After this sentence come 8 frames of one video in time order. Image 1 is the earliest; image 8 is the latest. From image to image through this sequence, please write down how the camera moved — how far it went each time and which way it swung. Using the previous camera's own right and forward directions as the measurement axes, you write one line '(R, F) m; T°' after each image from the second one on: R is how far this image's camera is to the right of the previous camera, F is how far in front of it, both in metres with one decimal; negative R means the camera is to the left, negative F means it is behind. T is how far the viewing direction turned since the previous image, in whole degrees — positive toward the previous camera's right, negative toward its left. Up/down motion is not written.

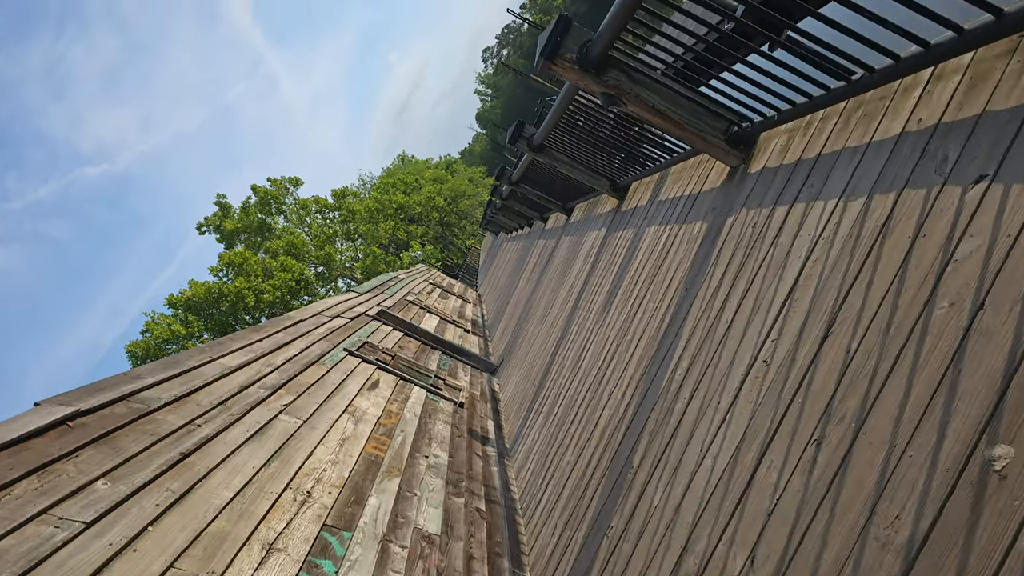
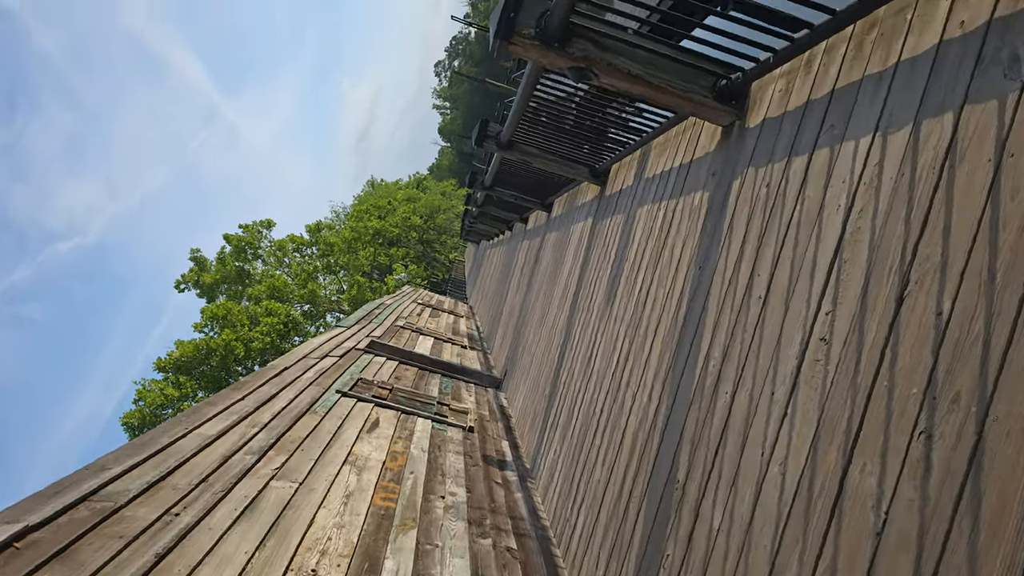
(0.0, +0.3) m; +1°
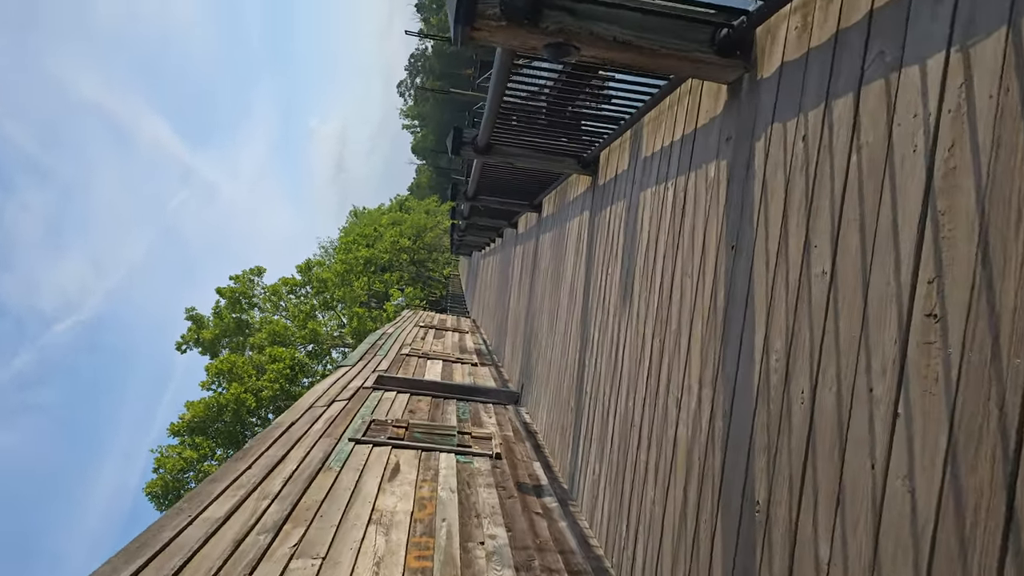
(0.0, +0.3) m; 0°
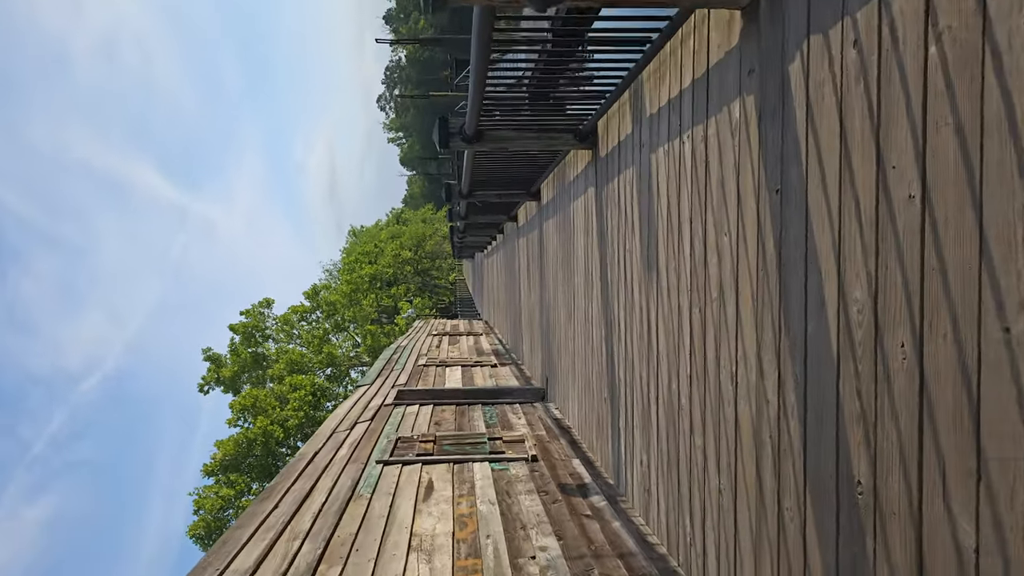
(0.0, +0.3) m; -1°
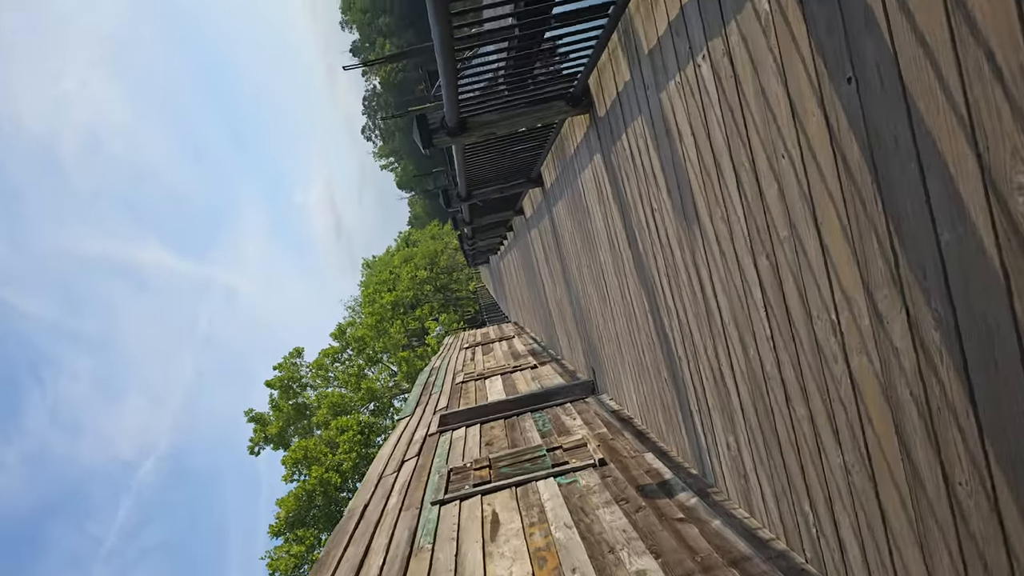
(0.0, +0.4) m; -2°
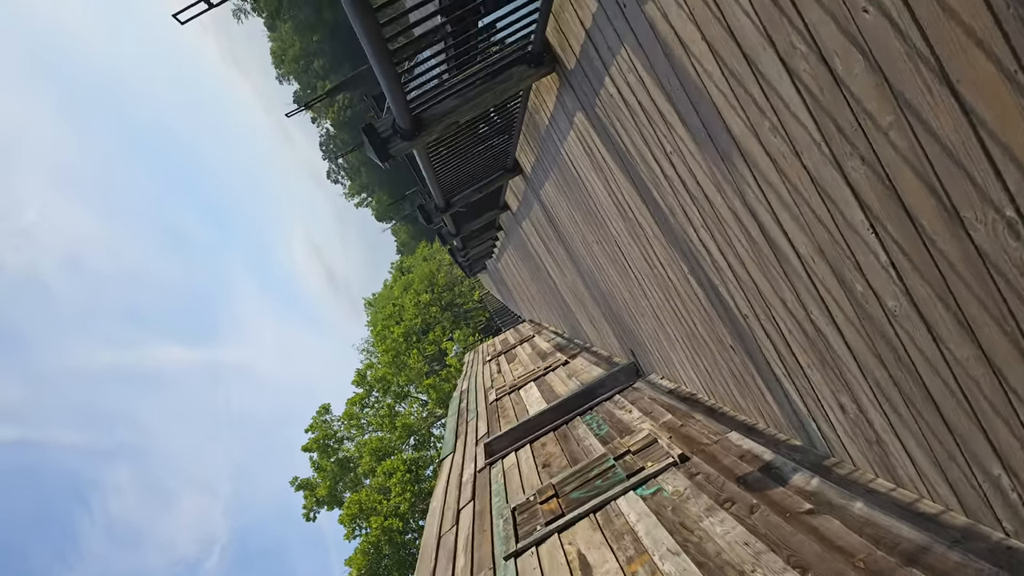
(0.0, +0.5) m; 0°
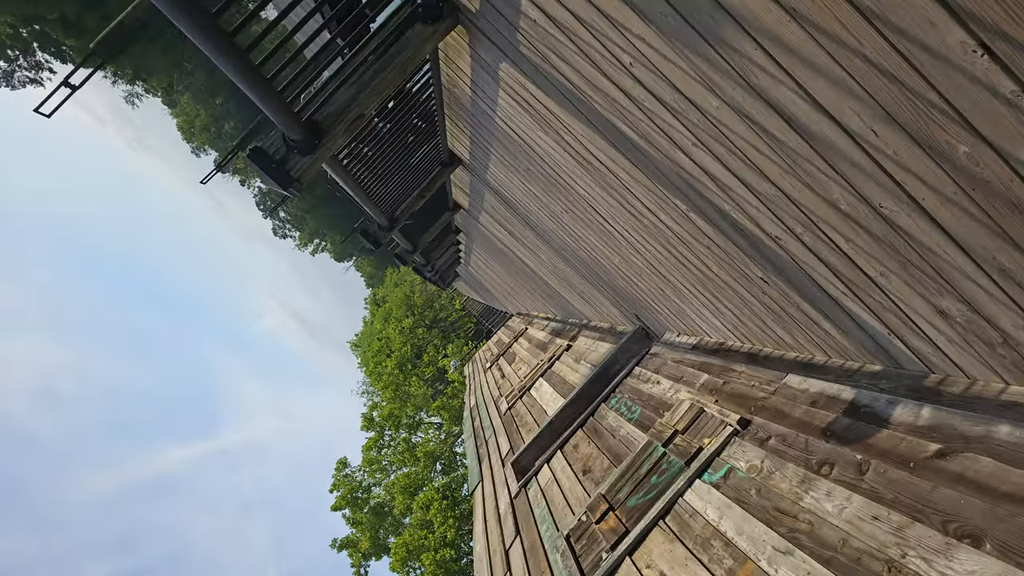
(0.0, +0.5) m; +2°
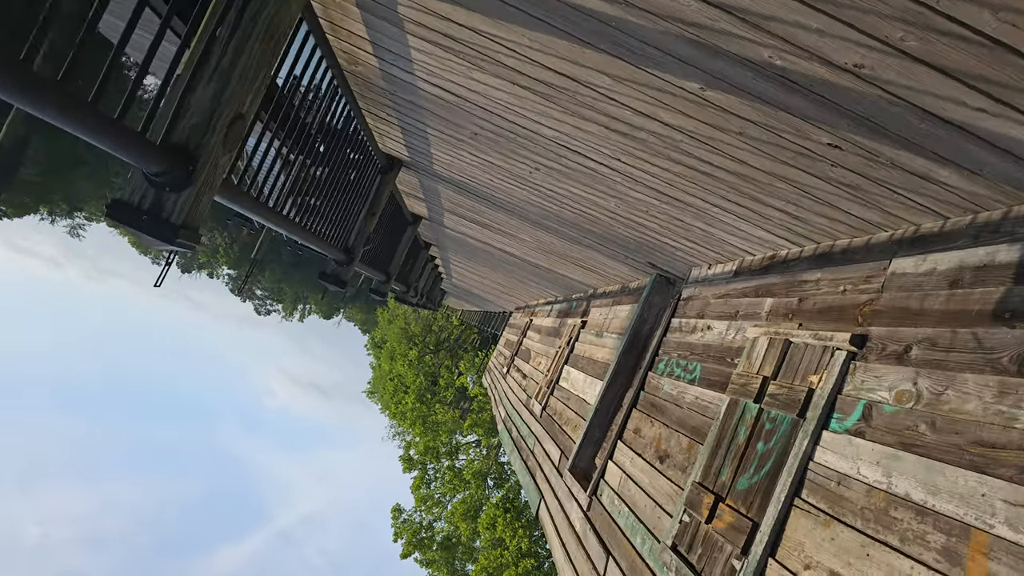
(0.0, +0.7) m; +1°
